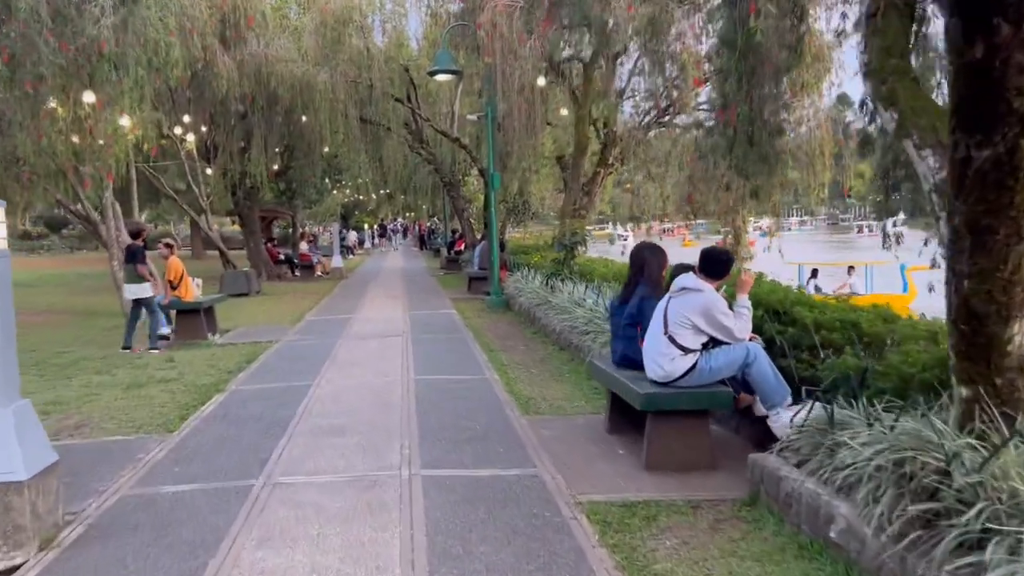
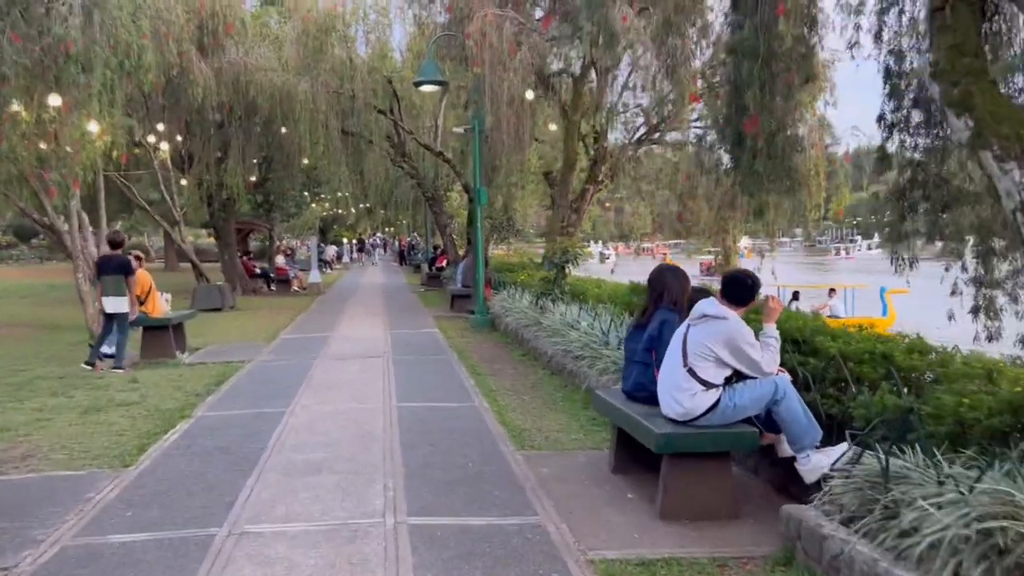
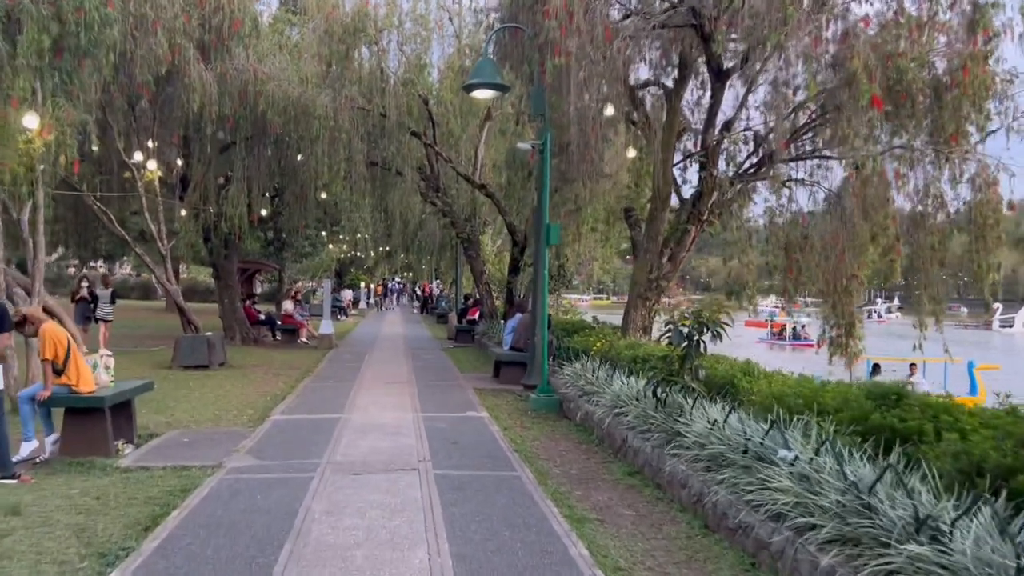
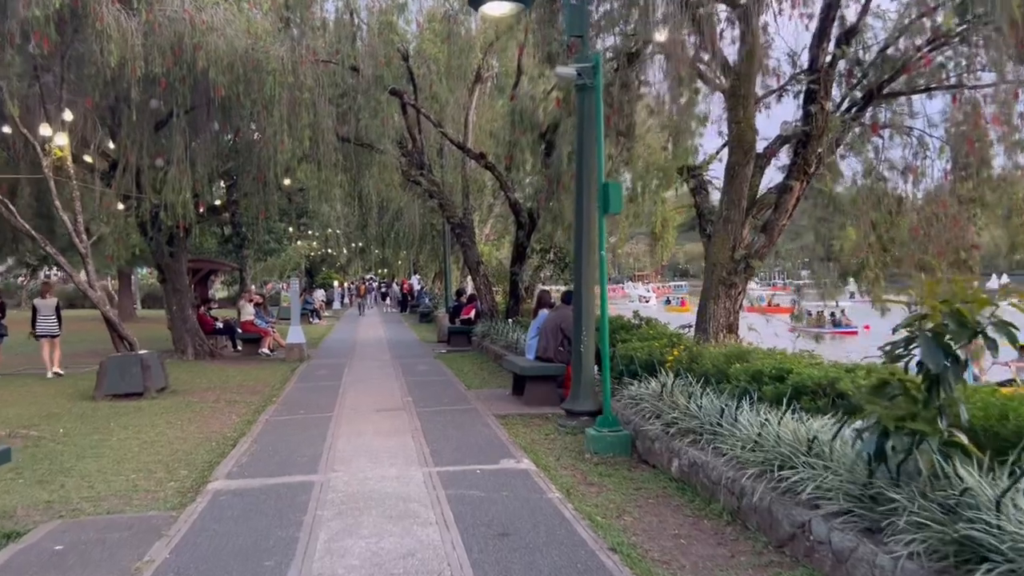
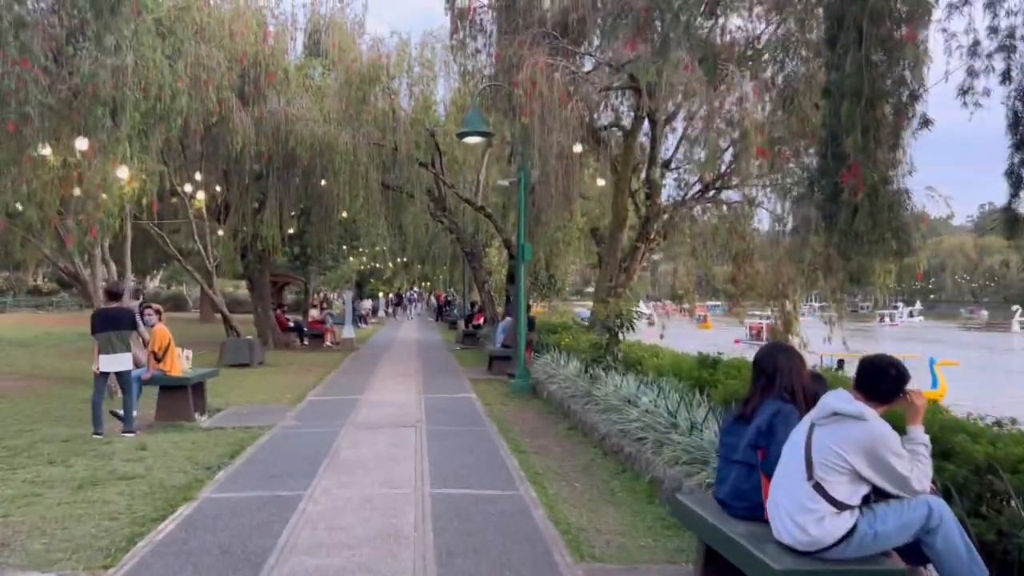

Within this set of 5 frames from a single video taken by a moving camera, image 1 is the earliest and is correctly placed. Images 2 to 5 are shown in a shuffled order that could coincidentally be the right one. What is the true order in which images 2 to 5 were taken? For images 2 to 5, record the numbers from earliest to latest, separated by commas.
2, 5, 3, 4
